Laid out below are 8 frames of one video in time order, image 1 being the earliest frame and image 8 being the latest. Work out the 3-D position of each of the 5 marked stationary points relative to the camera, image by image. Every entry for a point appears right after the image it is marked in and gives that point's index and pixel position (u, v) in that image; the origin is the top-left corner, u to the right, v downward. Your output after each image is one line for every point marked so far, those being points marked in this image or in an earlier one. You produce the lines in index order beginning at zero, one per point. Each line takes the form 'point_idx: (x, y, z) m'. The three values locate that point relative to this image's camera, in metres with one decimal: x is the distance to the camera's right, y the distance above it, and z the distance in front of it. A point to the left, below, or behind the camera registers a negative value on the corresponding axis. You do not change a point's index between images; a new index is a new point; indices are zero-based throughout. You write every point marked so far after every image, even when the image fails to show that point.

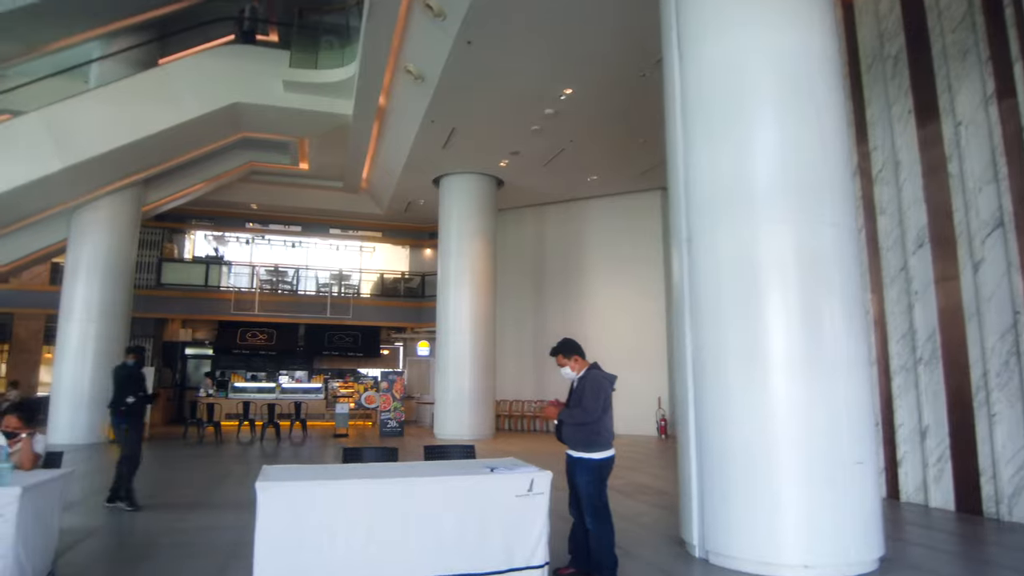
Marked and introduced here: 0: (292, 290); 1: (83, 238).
0: (-4.8, 0.0, +14.6) m
1: (-6.5, +0.7, +10.2) m
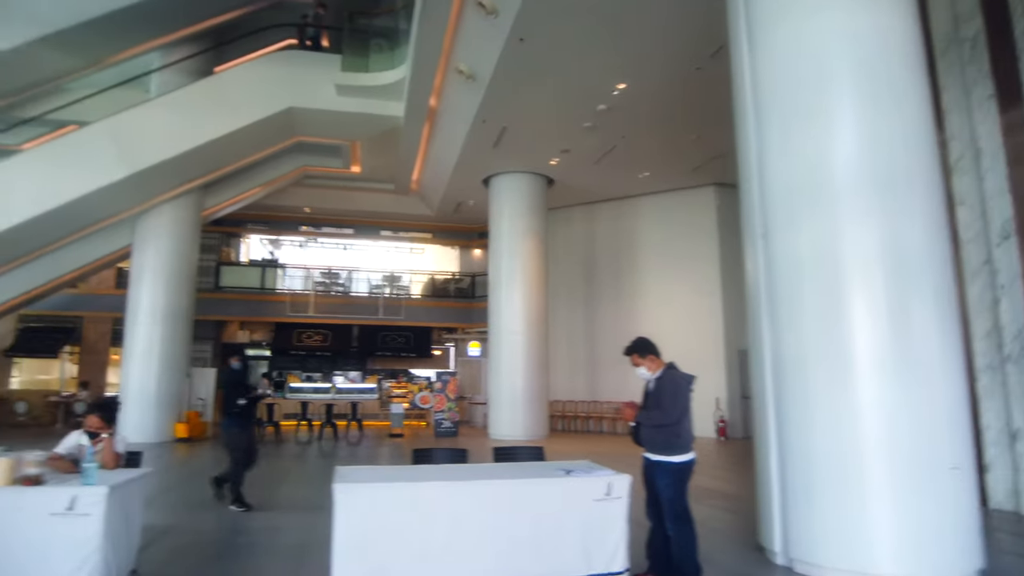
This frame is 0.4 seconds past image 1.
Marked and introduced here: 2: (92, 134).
0: (-3.7, -0.1, +14.8) m
1: (-5.7, +0.7, +10.5) m
2: (-5.6, +2.1, +9.0) m
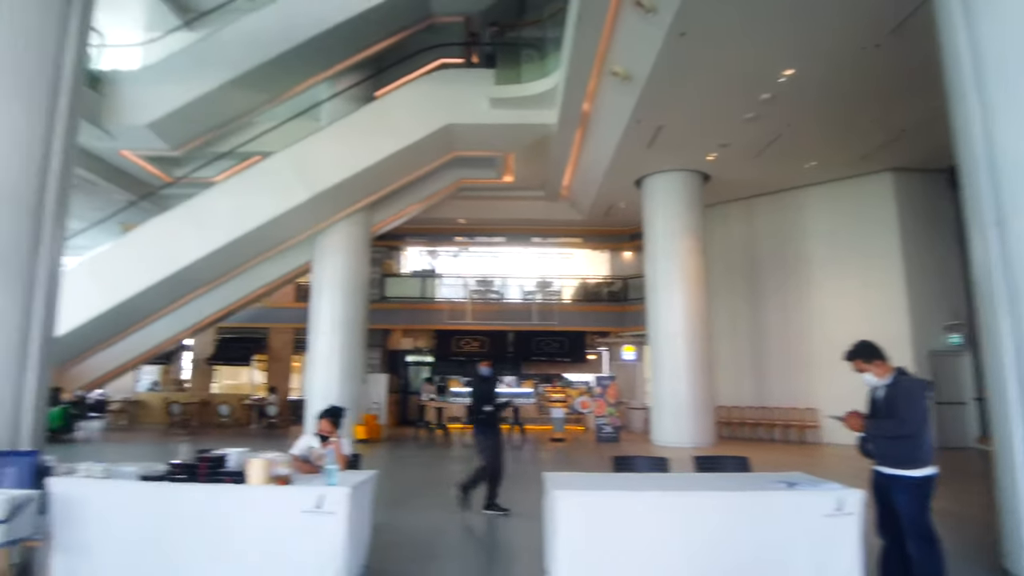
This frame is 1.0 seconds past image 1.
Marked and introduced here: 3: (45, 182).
0: (-0.3, -0.2, +15.2) m
1: (-3.1, +0.5, +11.4) m
2: (-3.4, +1.8, +9.9) m
3: (-2.5, +0.6, +3.7) m
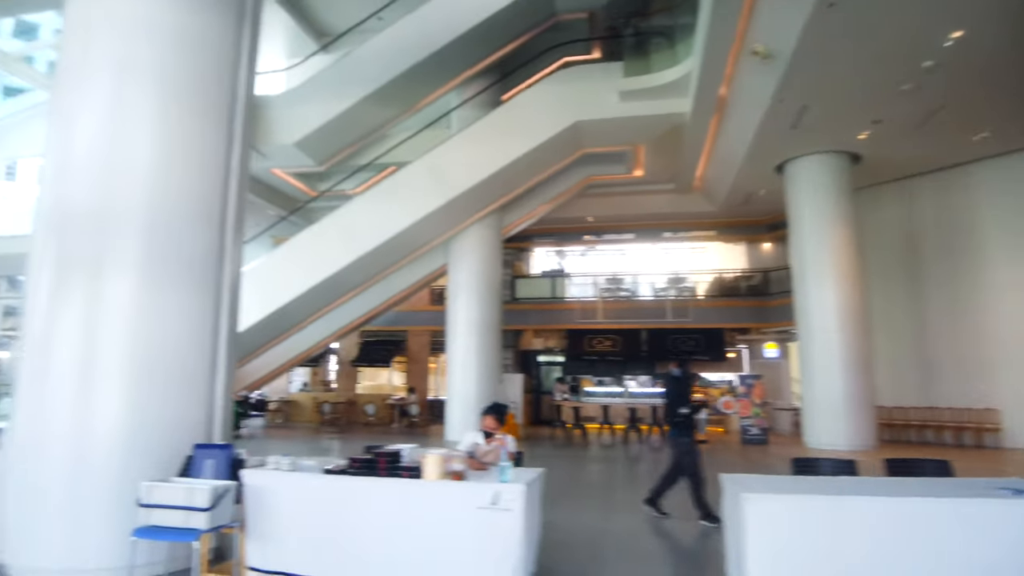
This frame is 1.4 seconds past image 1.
0: (+2.6, -0.2, +14.9) m
1: (-0.9, +0.4, +11.7) m
2: (-1.5, +1.8, +10.3) m
3: (-1.6, +0.5, +4.0) m
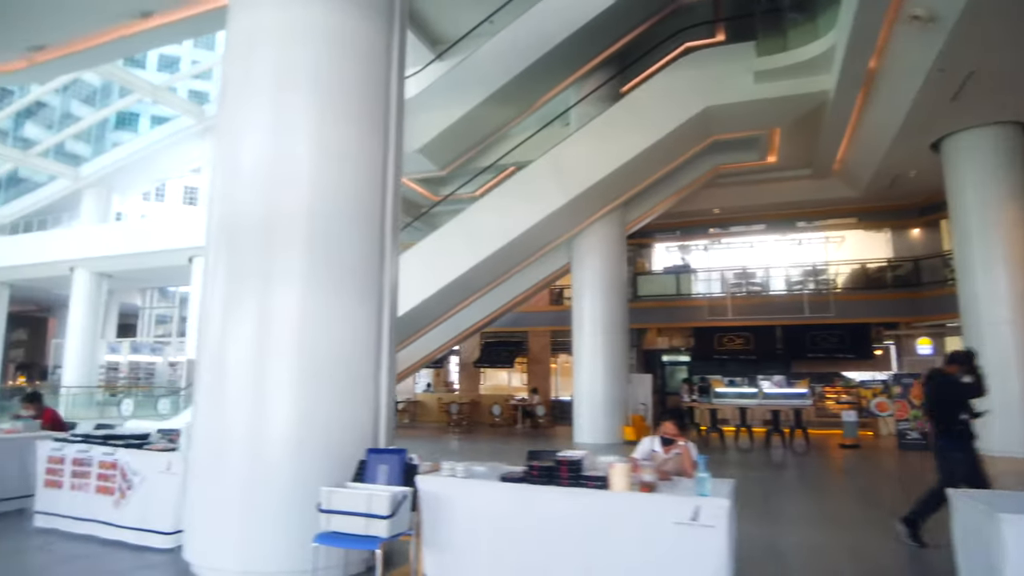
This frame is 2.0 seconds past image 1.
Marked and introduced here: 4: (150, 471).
0: (+5.2, -0.1, +14.1) m
1: (+1.2, +0.4, +11.4) m
2: (+0.4, +1.8, +10.1) m
3: (-0.7, +0.5, +4.0) m
4: (-2.0, -1.0, +3.7) m
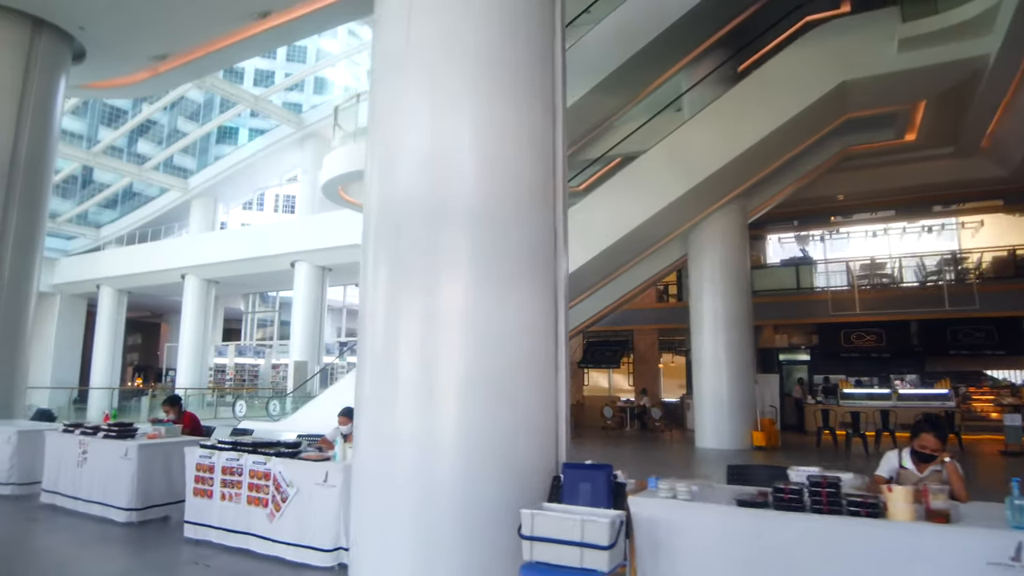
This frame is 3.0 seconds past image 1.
0: (+7.3, +0.1, +12.9) m
1: (+3.0, +0.5, +10.7) m
2: (+2.0, +1.9, +9.6) m
3: (+0.2, +0.6, +3.6) m
4: (-1.1, -1.0, +3.5) m
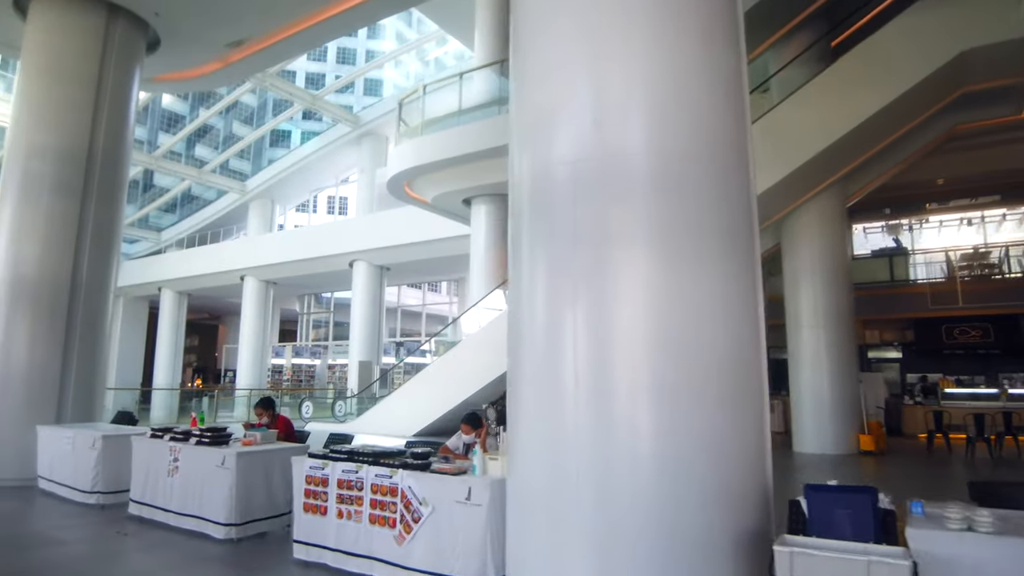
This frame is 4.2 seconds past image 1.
0: (+8.6, +0.3, +11.9) m
1: (+4.2, +0.6, +10.0) m
2: (+3.1, +2.0, +8.9) m
3: (+0.9, +0.6, +3.0) m
4: (-0.3, -0.9, +3.0) m
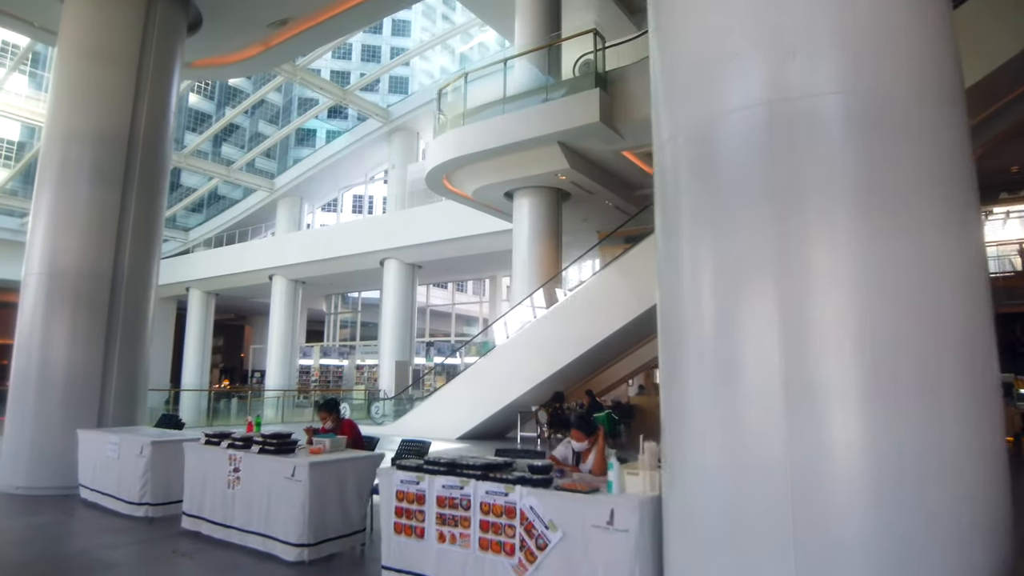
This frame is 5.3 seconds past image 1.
0: (+9.3, +0.4, +11.1) m
1: (+4.9, +0.7, +9.3) m
2: (+3.7, +2.0, +8.3) m
3: (+1.5, +0.7, +2.4) m
4: (+0.2, -0.8, +2.5) m
